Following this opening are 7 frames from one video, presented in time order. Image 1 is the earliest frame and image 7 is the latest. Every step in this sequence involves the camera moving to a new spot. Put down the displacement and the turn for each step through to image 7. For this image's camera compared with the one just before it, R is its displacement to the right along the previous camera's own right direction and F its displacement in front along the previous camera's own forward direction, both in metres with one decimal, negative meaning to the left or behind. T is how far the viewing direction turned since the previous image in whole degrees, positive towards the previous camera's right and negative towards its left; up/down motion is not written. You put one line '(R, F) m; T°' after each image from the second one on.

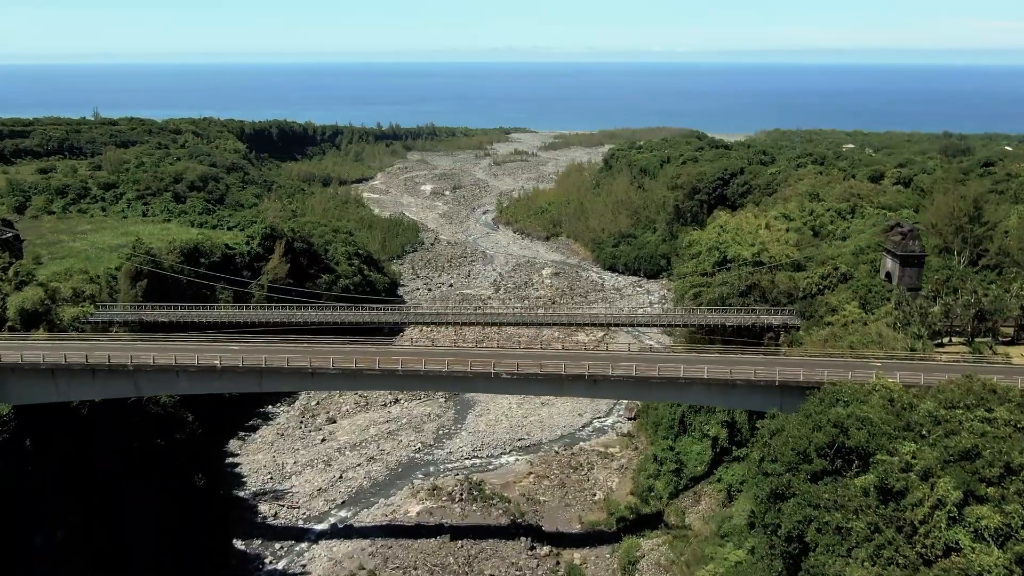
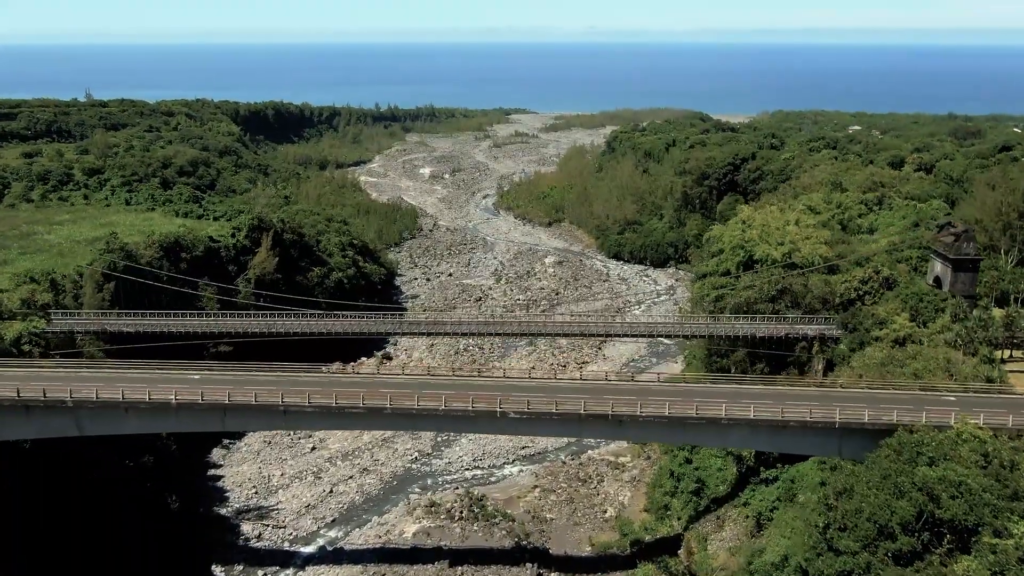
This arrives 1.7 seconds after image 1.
(-0.1, +2.6) m; 0°
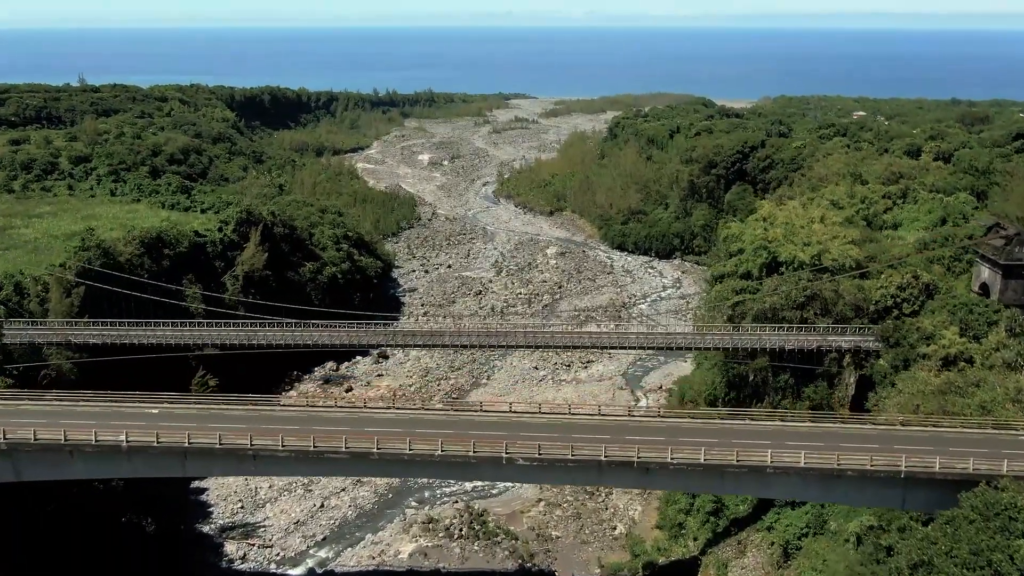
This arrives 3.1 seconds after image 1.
(-0.1, +2.1) m; 0°
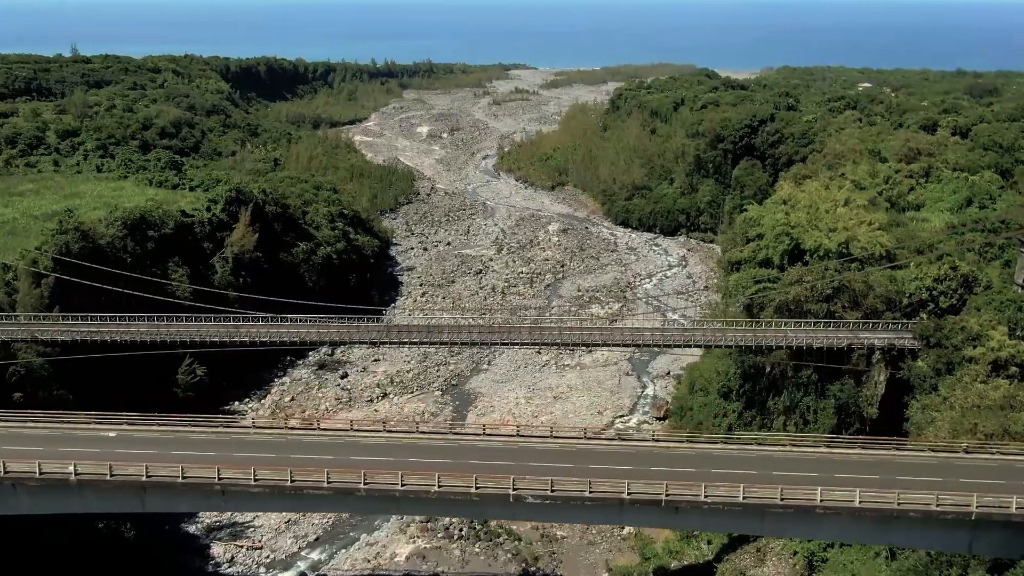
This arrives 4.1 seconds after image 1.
(-0.1, +1.7) m; 0°
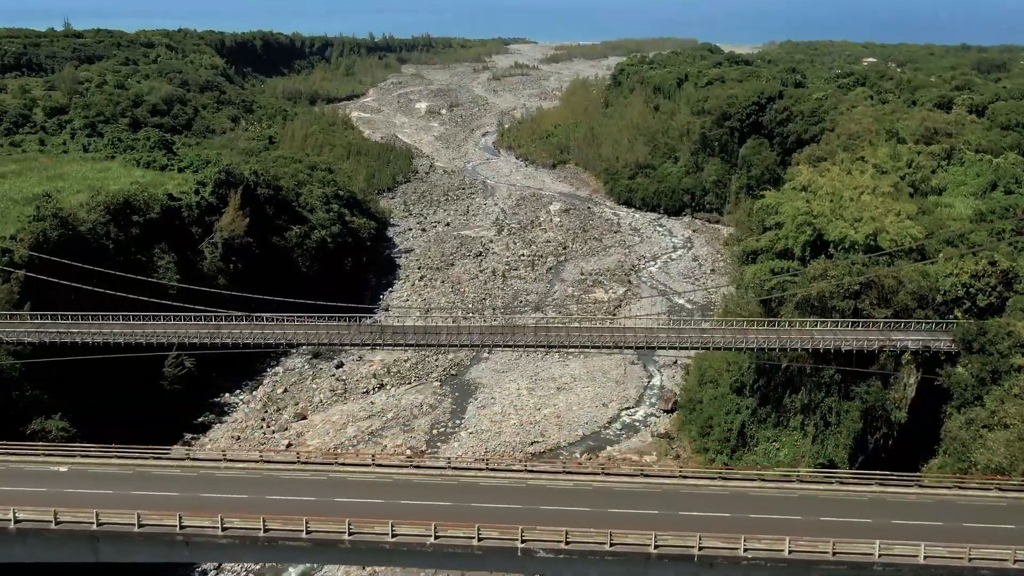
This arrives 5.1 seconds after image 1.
(-0.1, +1.5) m; 0°
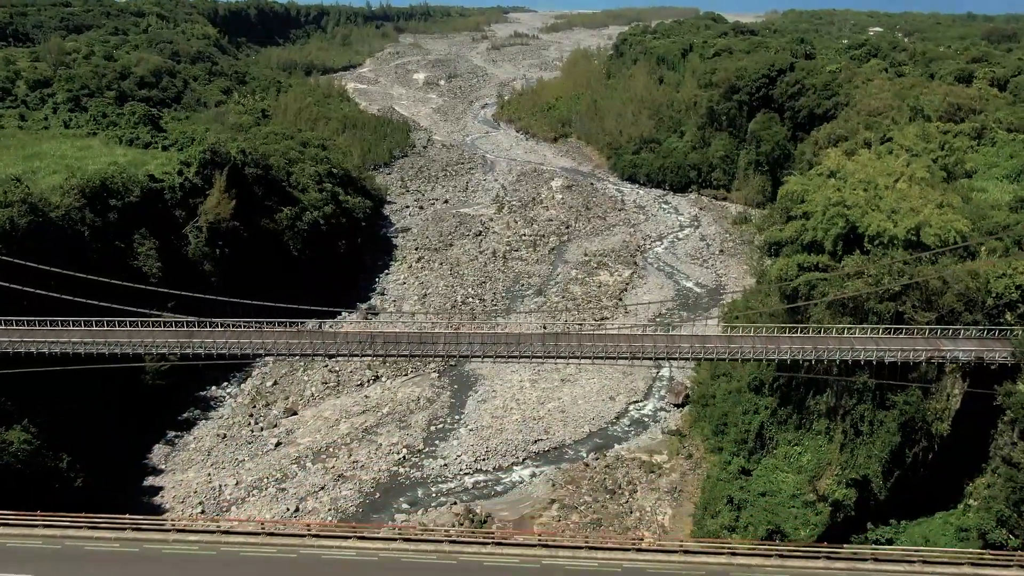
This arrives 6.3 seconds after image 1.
(-0.1, +1.9) m; 0°
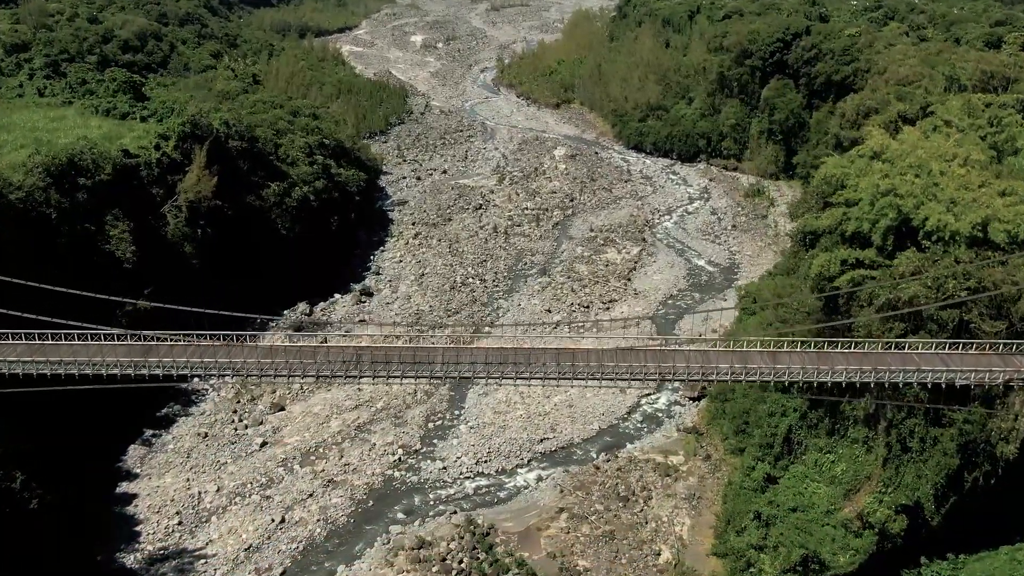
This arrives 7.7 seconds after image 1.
(-0.1, +2.3) m; 0°
